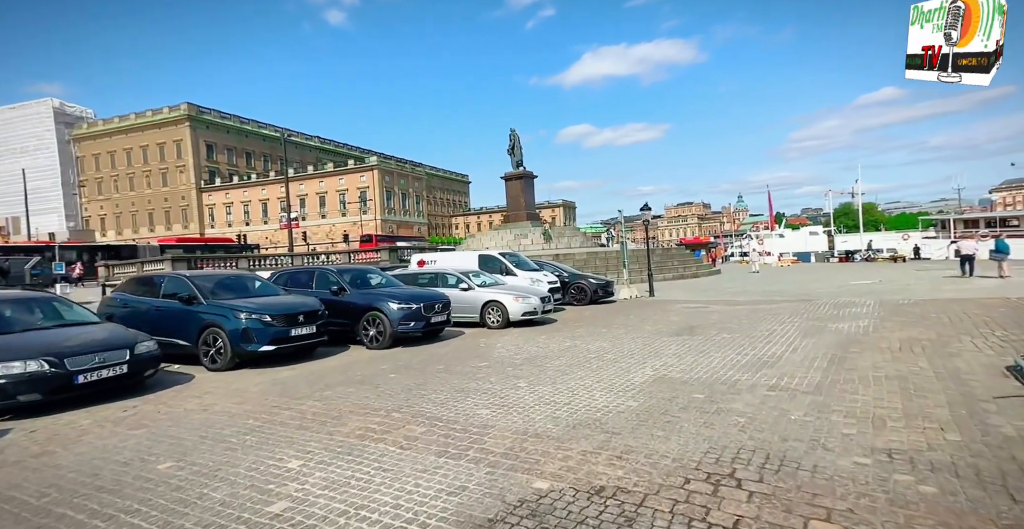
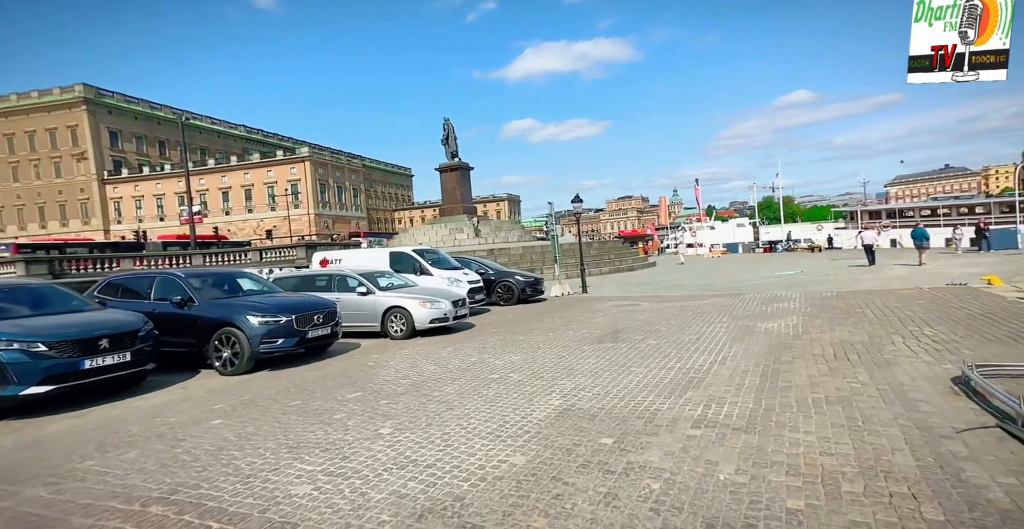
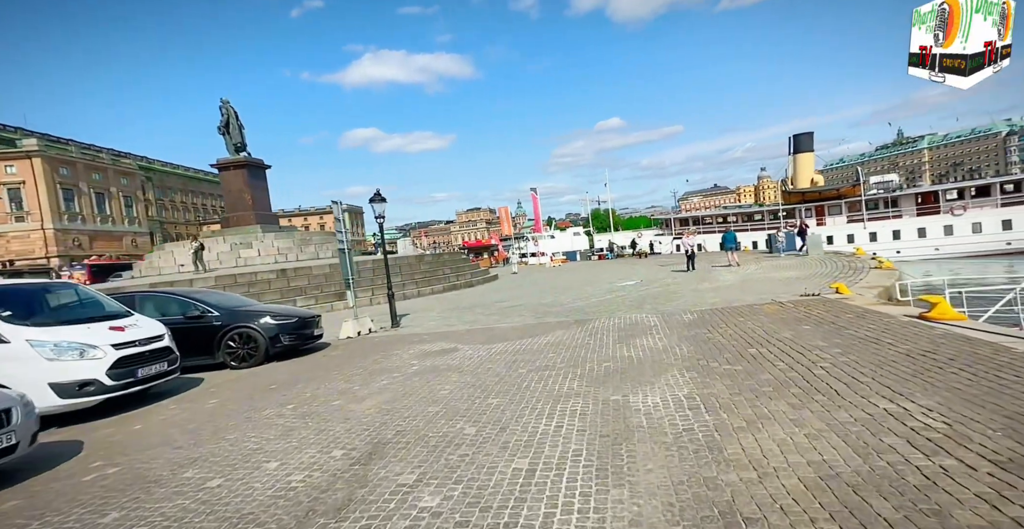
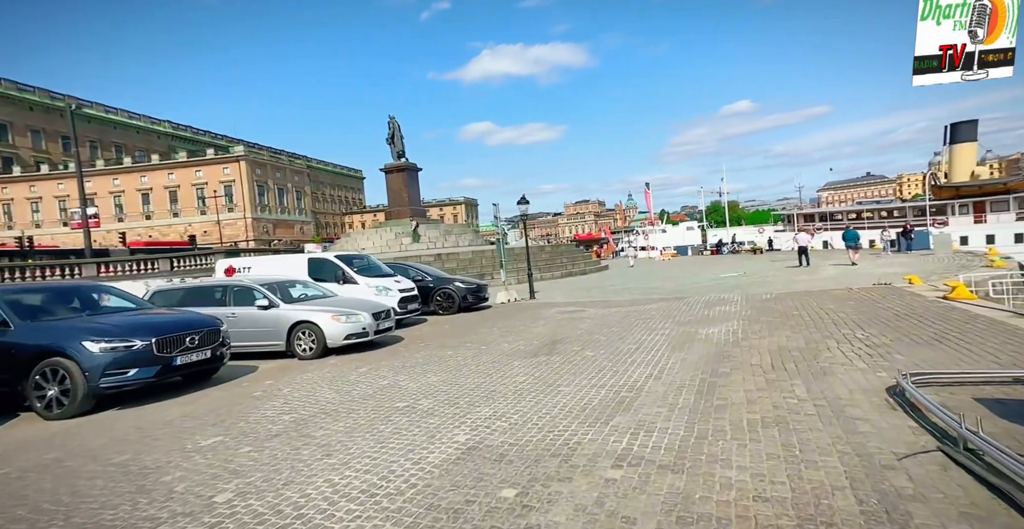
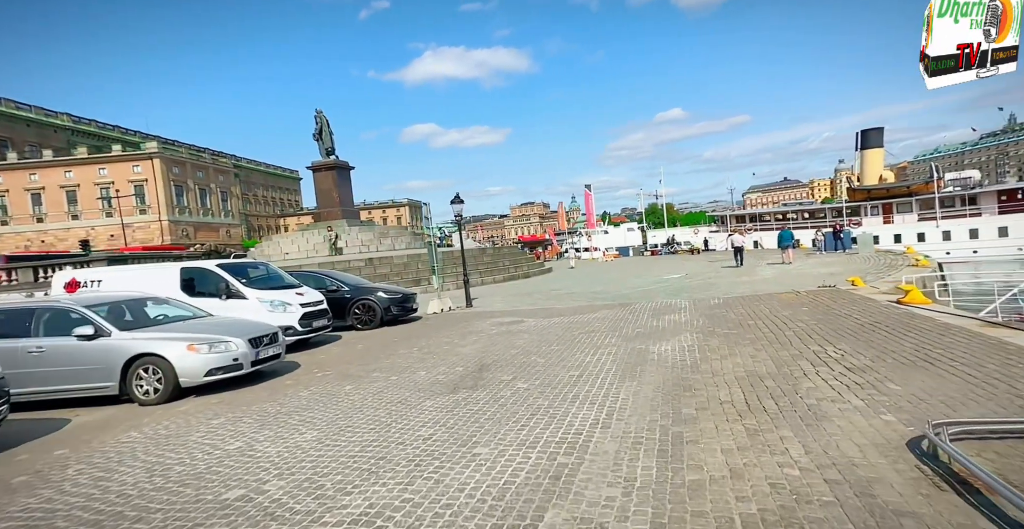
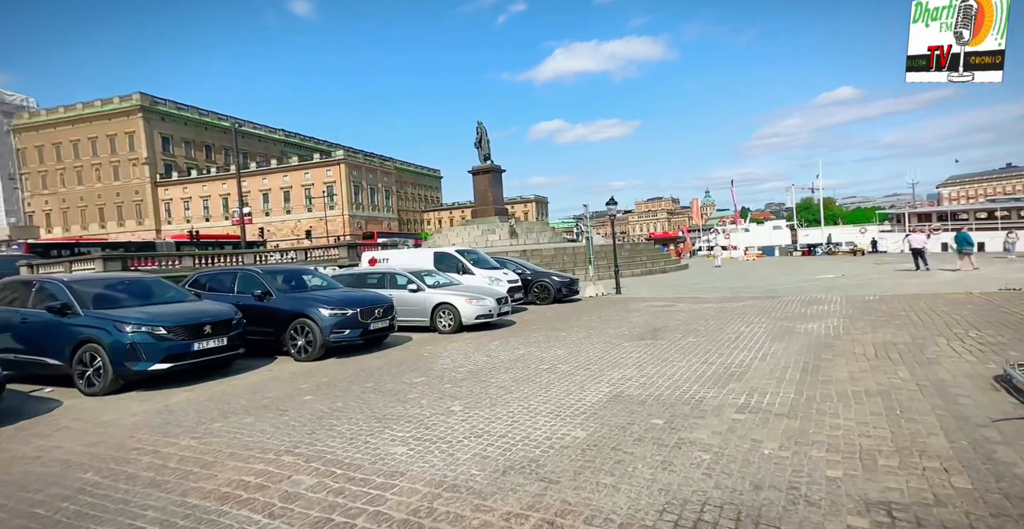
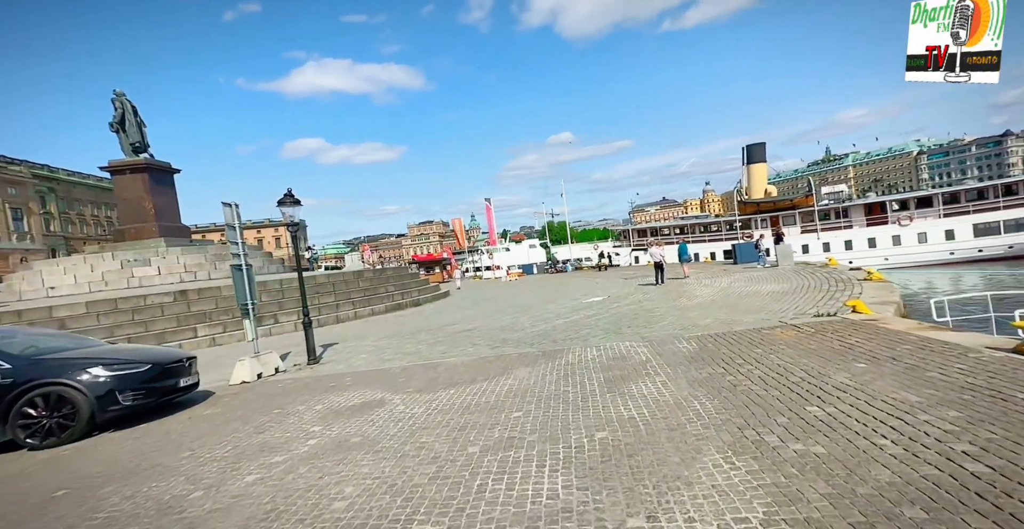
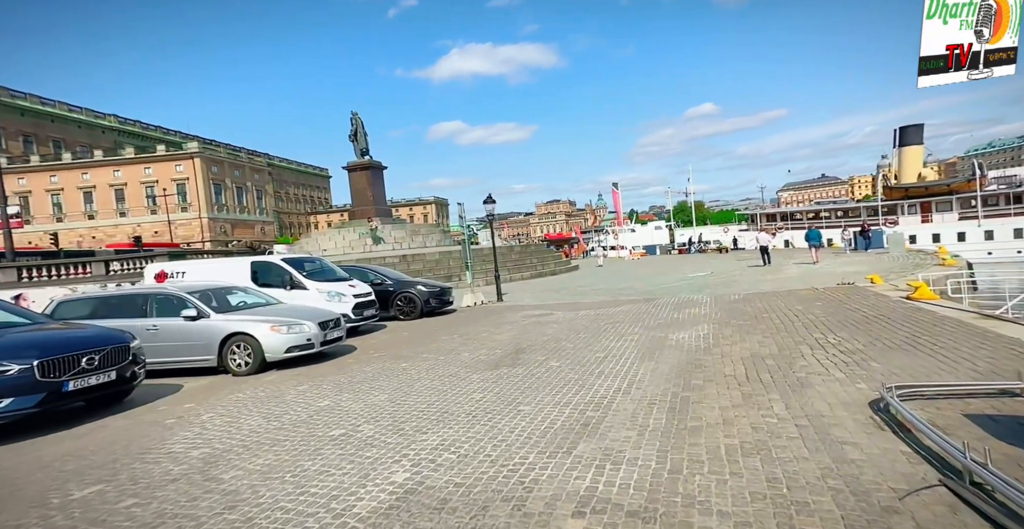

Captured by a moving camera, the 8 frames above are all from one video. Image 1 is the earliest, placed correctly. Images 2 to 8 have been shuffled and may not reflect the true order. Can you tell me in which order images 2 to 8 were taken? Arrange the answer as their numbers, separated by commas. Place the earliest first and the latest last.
6, 2, 4, 8, 5, 3, 7
